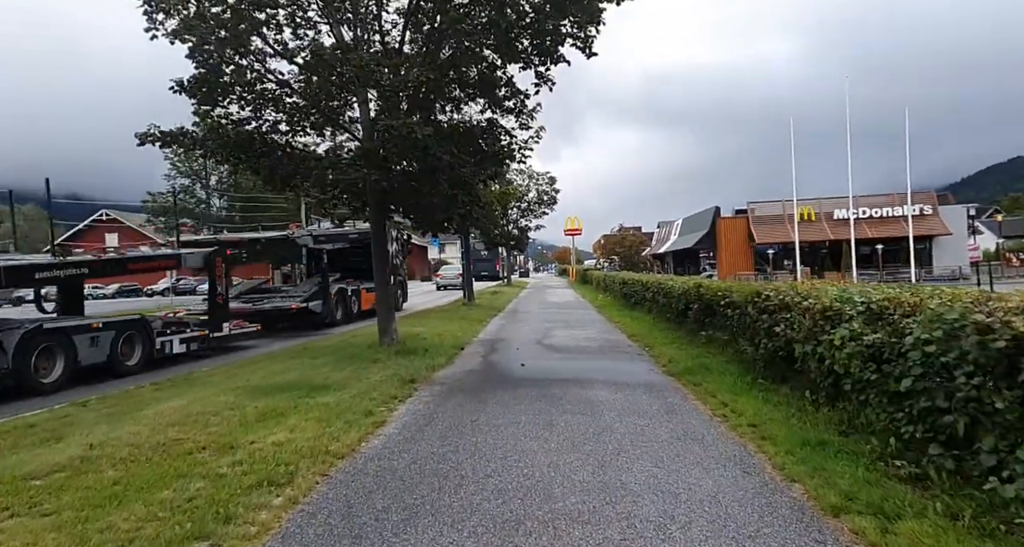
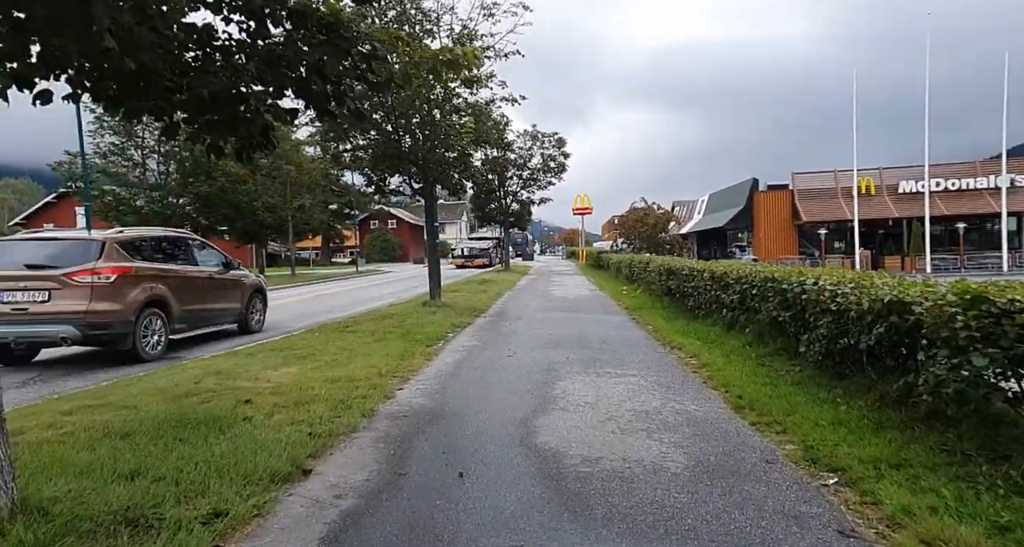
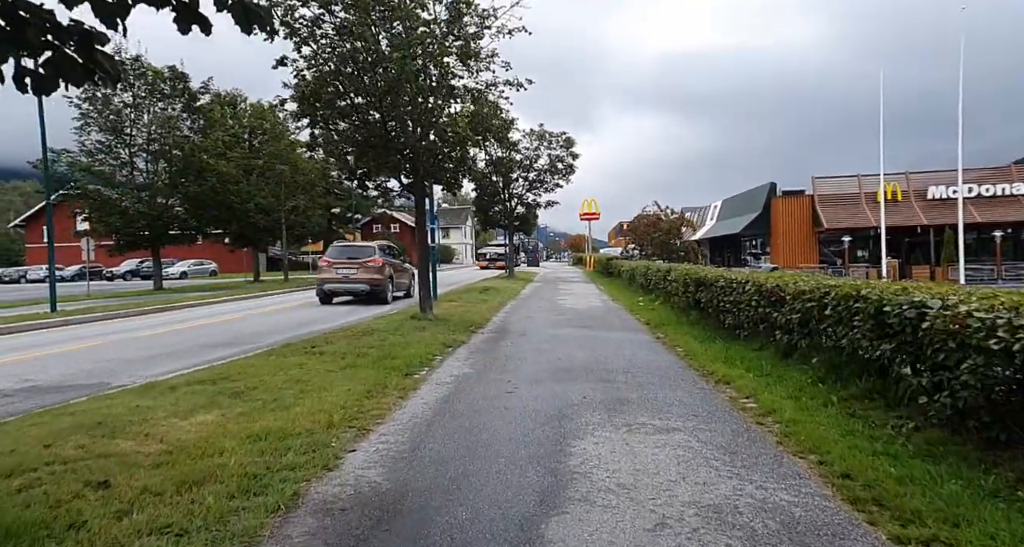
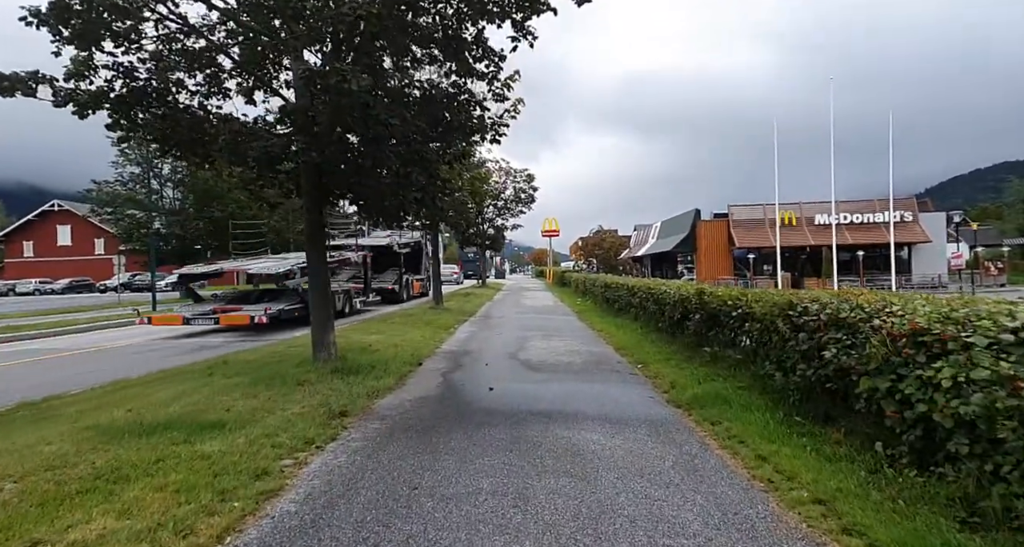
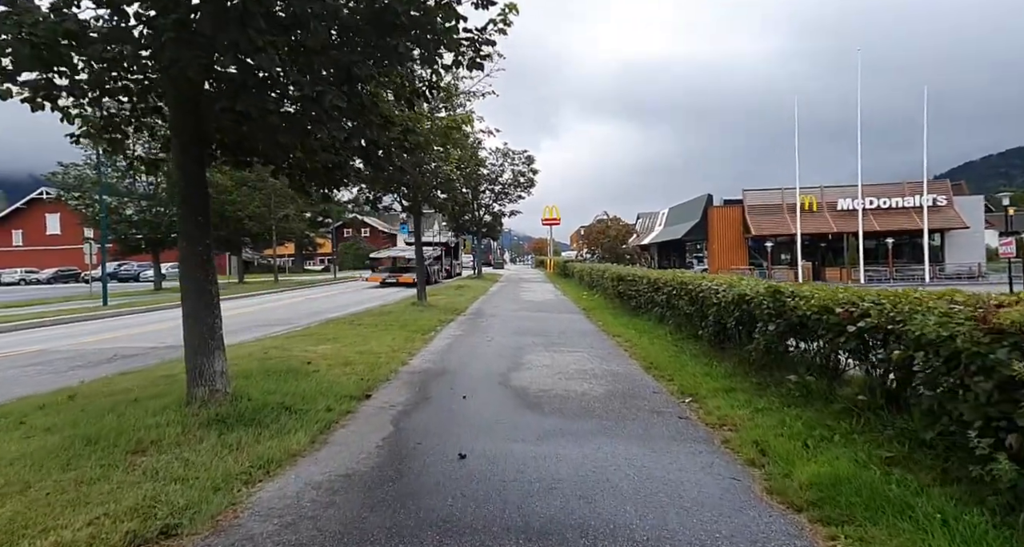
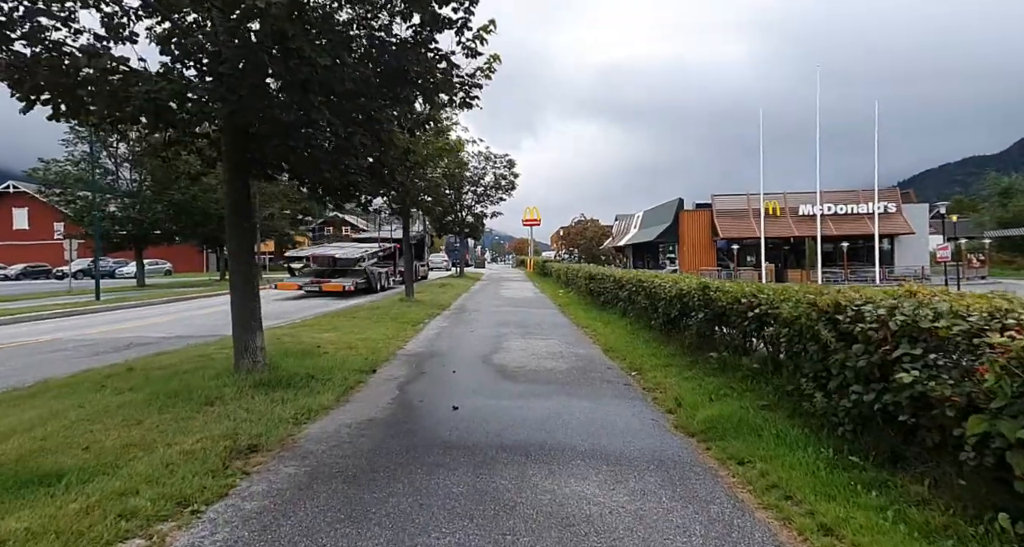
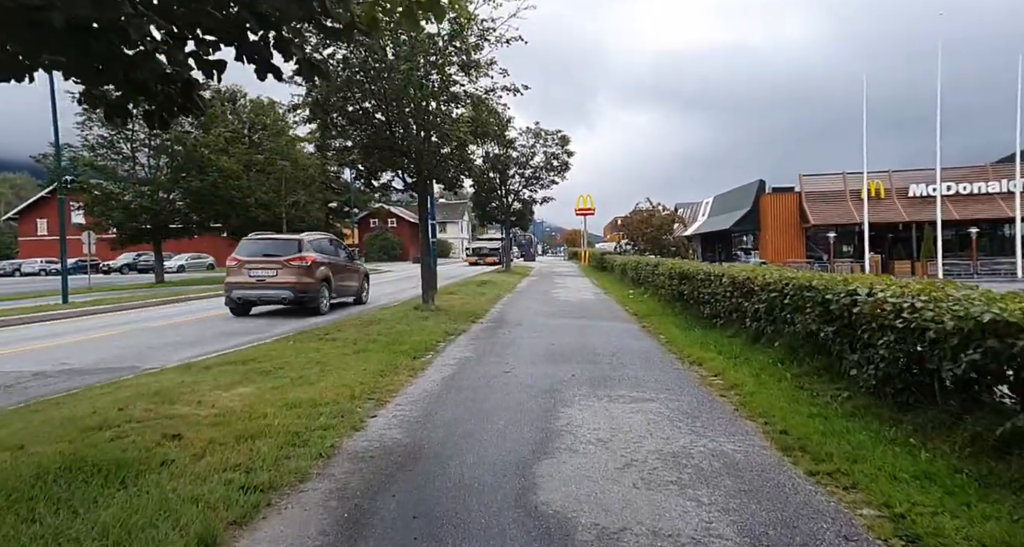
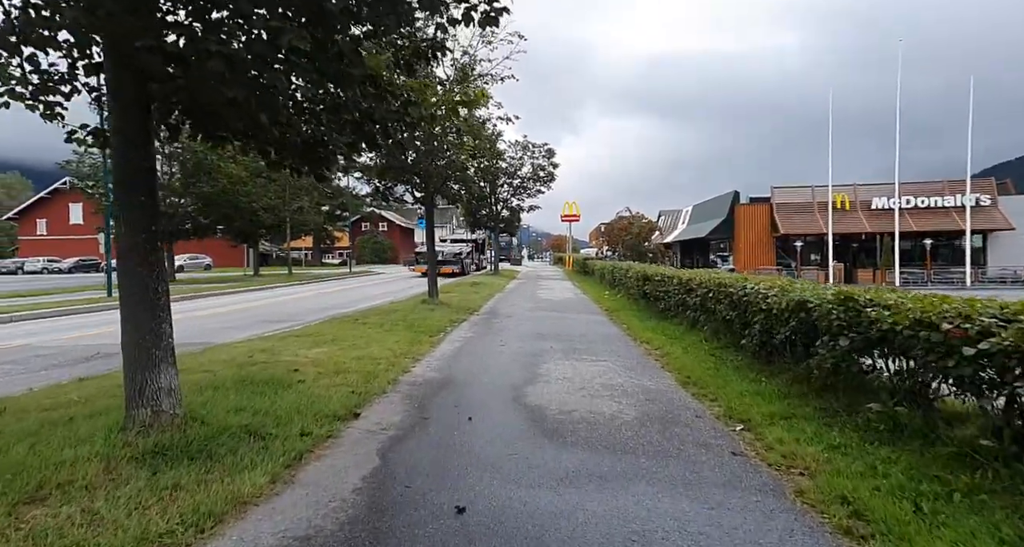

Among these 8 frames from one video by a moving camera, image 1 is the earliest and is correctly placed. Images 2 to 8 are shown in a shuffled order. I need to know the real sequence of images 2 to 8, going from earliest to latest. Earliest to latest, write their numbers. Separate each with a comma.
4, 6, 5, 8, 2, 7, 3
